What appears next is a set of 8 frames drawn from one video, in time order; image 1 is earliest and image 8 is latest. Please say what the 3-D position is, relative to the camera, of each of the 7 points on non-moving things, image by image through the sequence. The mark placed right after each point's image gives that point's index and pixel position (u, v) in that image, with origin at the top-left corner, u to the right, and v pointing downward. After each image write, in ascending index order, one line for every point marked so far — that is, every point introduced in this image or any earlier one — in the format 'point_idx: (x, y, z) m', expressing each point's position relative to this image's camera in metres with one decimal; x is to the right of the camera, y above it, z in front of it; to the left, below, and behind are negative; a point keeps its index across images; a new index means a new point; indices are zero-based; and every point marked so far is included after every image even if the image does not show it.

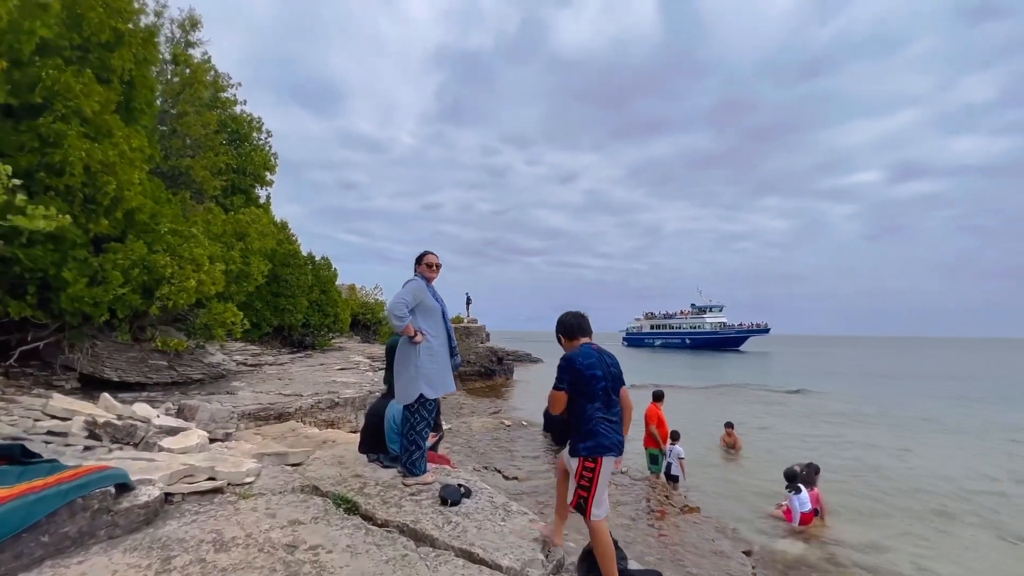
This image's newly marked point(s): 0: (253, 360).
0: (-9.8, -2.8, +17.4) m
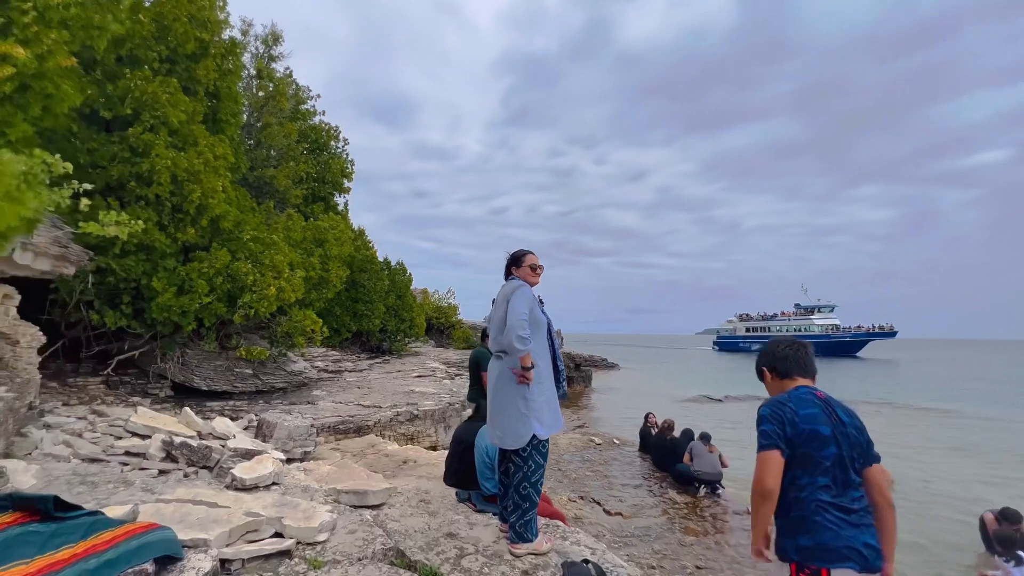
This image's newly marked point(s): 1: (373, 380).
0: (-6.8, -3.0, +17.3) m
1: (-4.8, -3.2, +15.7) m
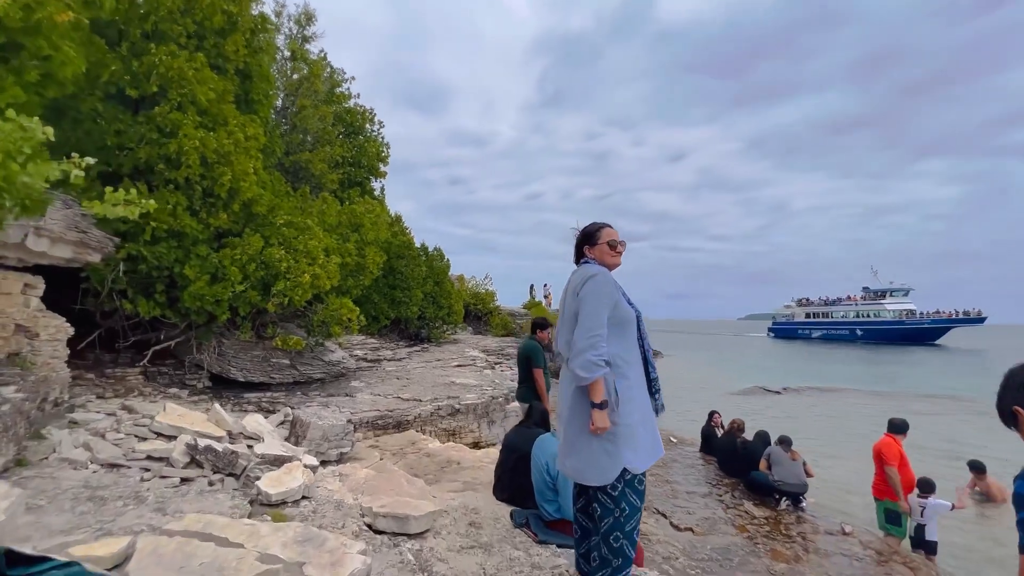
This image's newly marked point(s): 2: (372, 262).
0: (-5.1, -2.5, +16.9) m
1: (-3.3, -2.7, +15.1) m
2: (-4.5, +0.8, +14.6) m
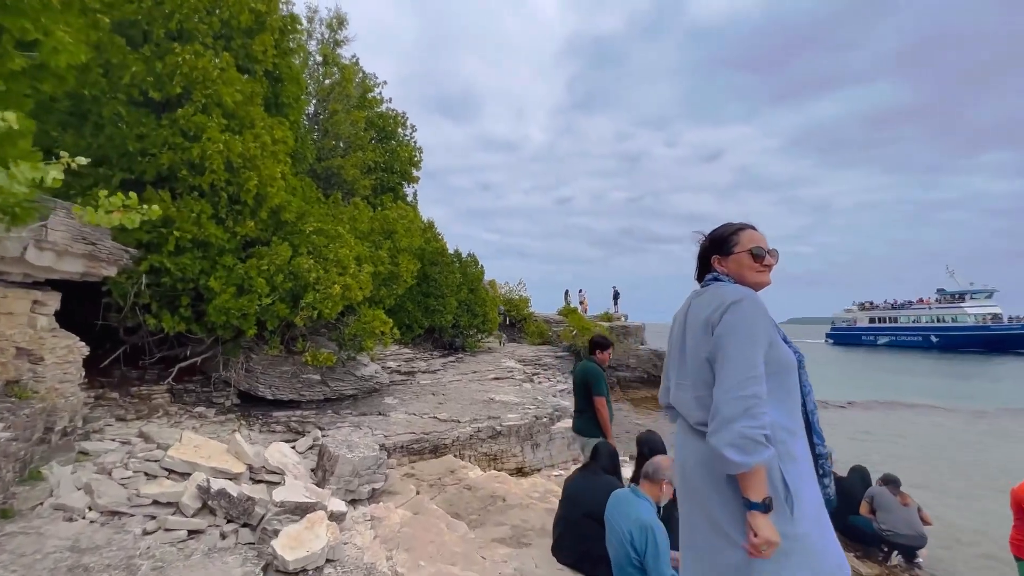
0: (-3.7, -2.8, +16.2) m
1: (-2.0, -3.0, +14.2) m
2: (-3.3, +0.5, +13.9) m
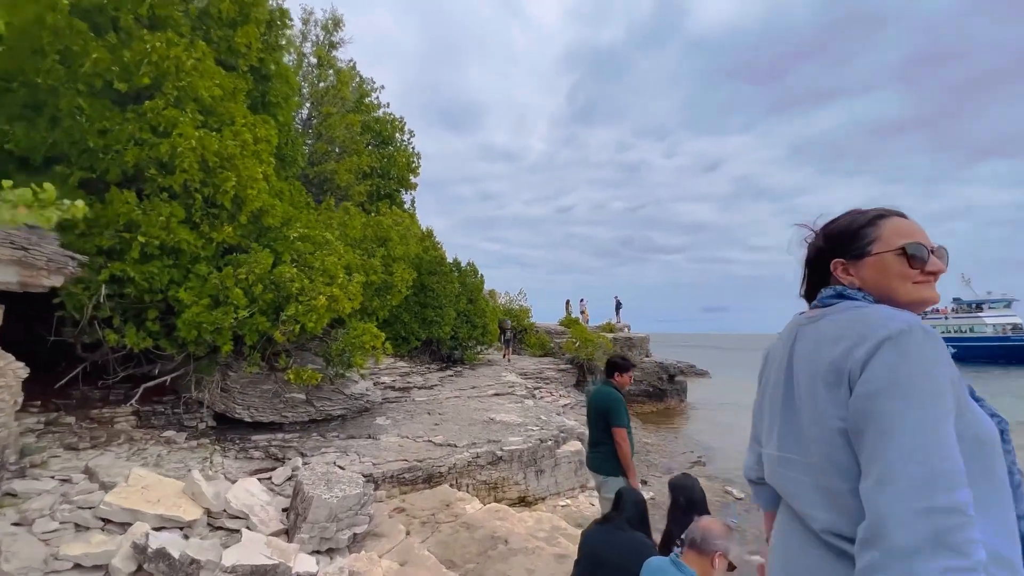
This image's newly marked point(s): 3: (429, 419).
0: (-3.7, -3.2, +15.3) m
1: (-2.0, -3.3, +13.3) m
2: (-3.2, +0.2, +13.0) m
3: (-2.1, -3.2, +11.2) m
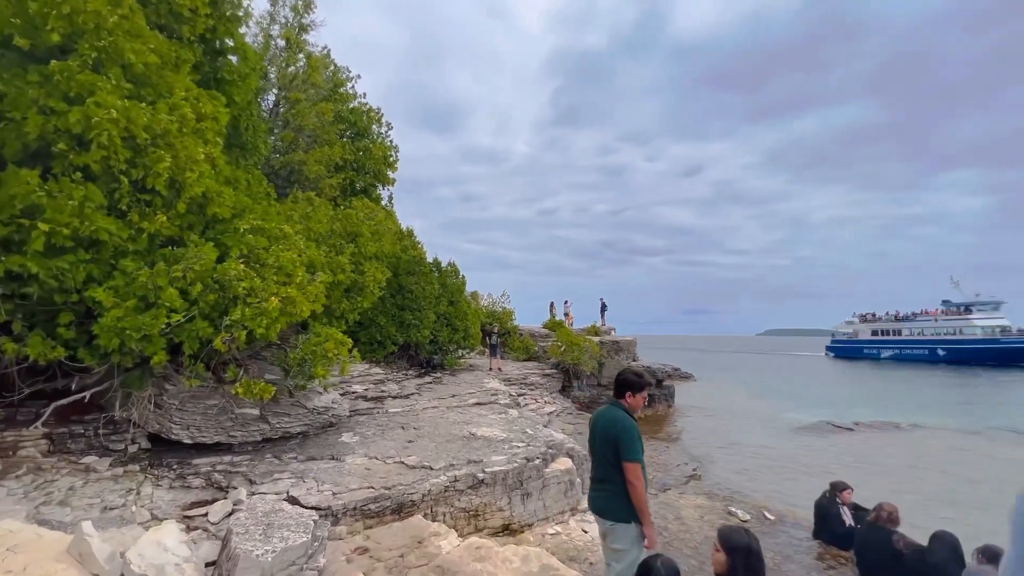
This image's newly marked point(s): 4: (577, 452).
0: (-4.2, -3.2, +14.1) m
1: (-2.4, -3.4, +12.2) m
2: (-3.7, +0.2, +11.8) m
3: (-2.4, -3.2, +10.0) m
4: (+1.5, -3.8, +10.5) m
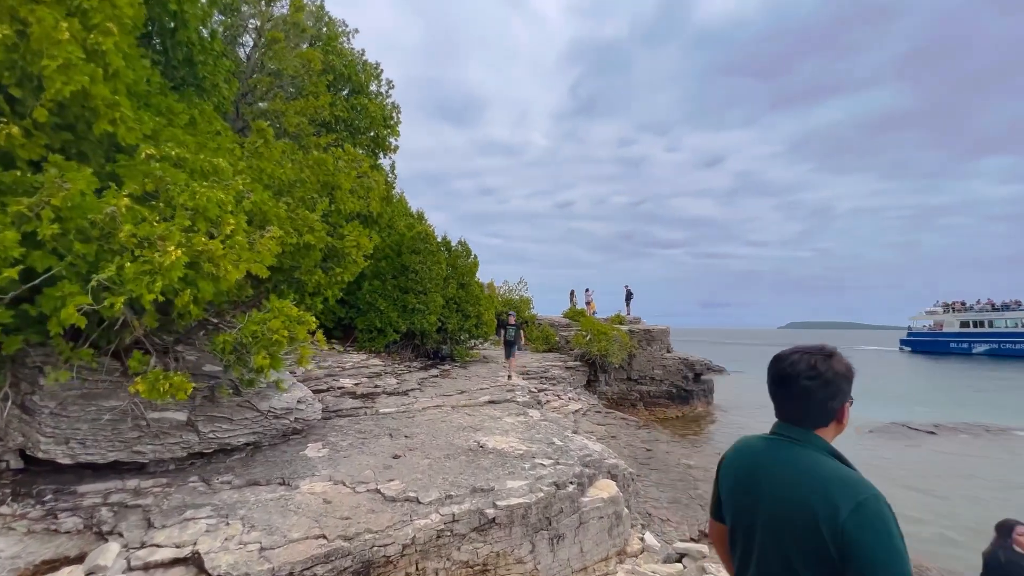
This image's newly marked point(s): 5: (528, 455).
0: (-3.7, -2.5, +11.6) m
1: (-2.0, -2.7, +9.7) m
2: (-3.2, +0.8, +9.3) m
3: (-2.1, -2.6, +7.5) m
4: (+1.9, -3.1, +7.8) m
5: (+0.3, -2.7, +7.3) m
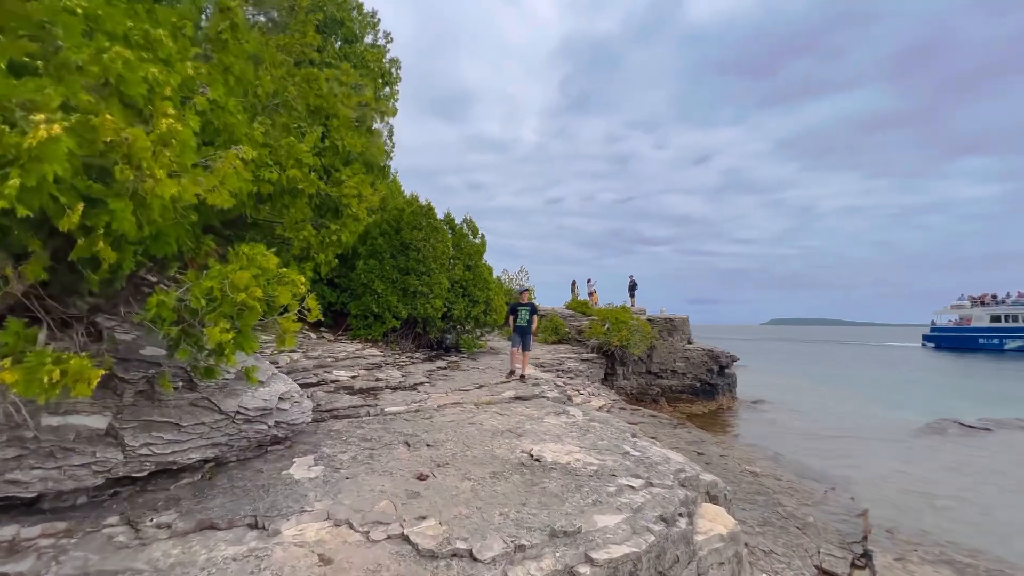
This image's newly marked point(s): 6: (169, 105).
0: (-3.0, -1.9, +9.5) m
1: (-1.2, -2.1, +7.6) m
2: (-2.5, +1.4, +7.1) m
3: (-1.3, -2.0, +5.4) m
4: (+2.7, -2.6, +5.8) m
5: (+1.1, -2.1, +5.2) m
6: (-2.7, +1.4, +3.6) m
